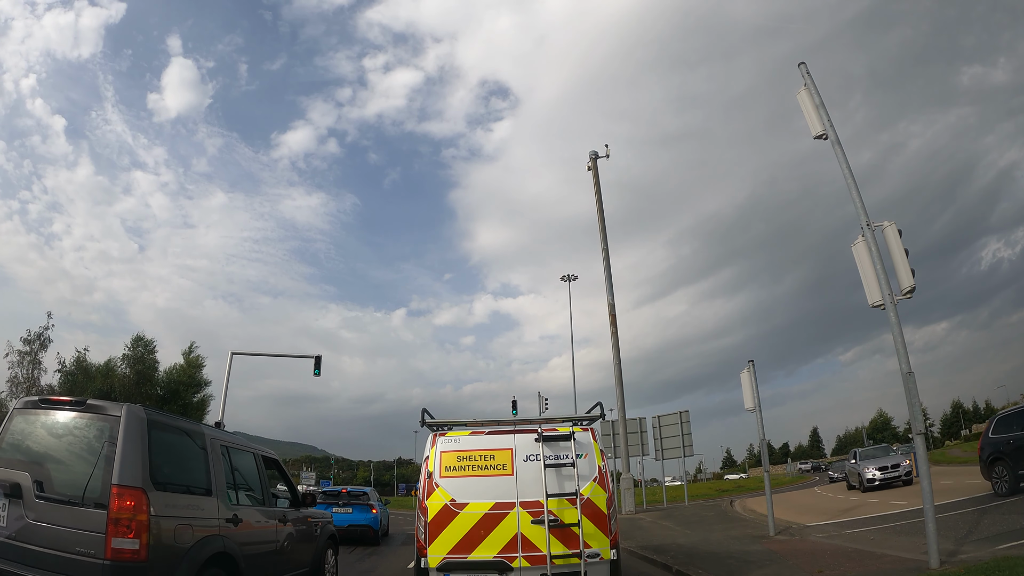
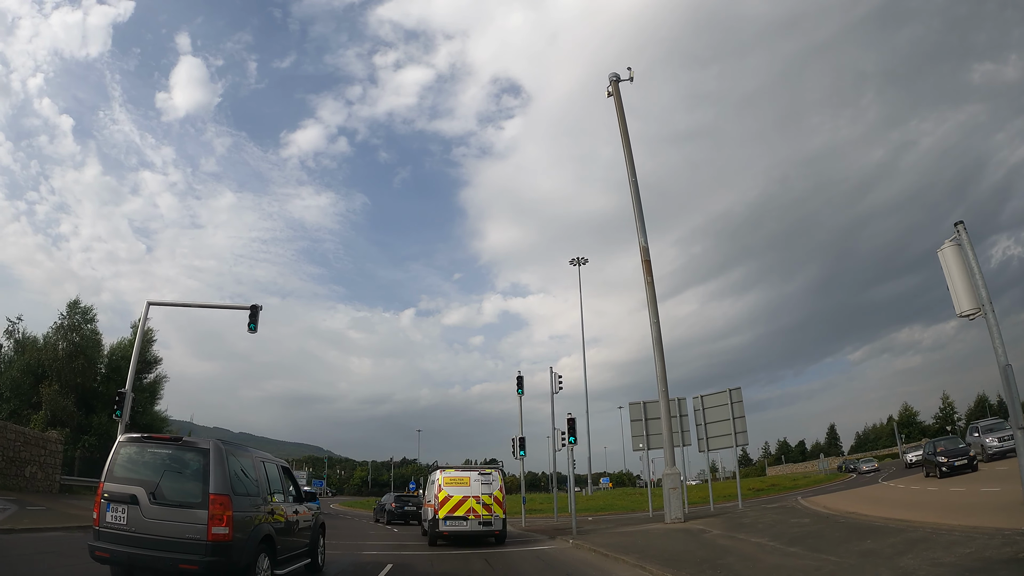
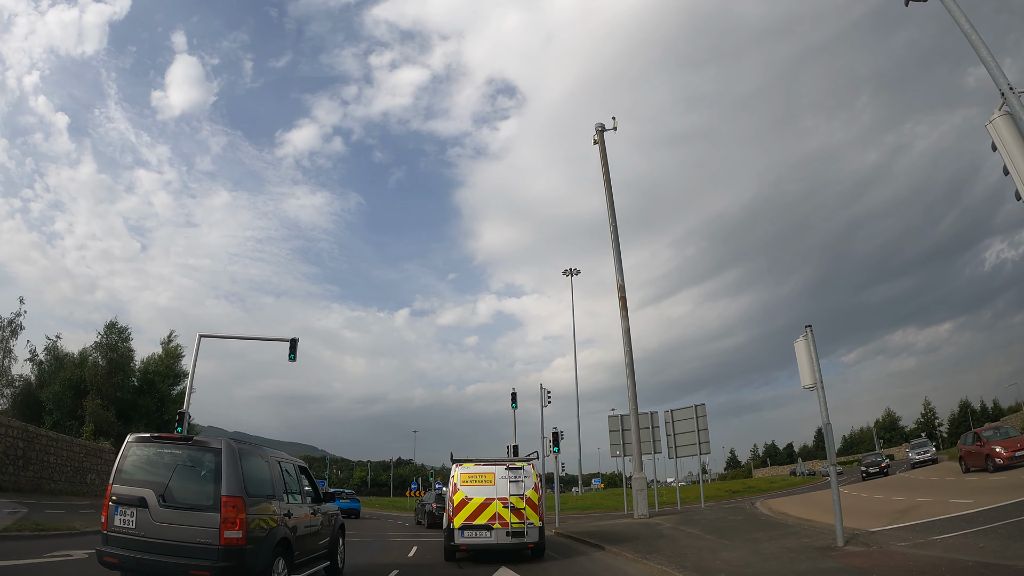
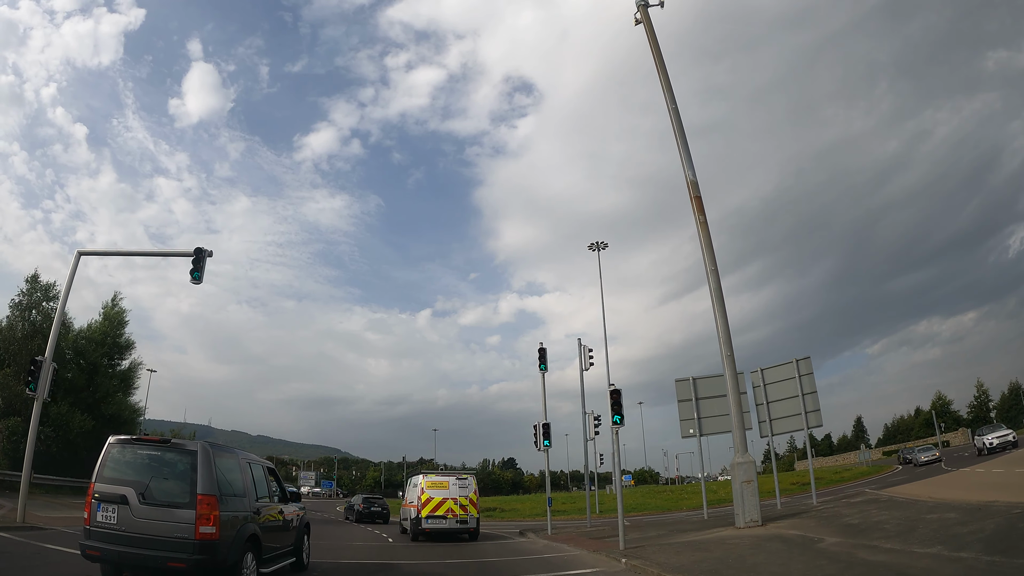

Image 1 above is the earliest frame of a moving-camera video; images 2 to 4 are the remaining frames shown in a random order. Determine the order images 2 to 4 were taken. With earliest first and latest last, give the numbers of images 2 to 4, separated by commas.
3, 2, 4
